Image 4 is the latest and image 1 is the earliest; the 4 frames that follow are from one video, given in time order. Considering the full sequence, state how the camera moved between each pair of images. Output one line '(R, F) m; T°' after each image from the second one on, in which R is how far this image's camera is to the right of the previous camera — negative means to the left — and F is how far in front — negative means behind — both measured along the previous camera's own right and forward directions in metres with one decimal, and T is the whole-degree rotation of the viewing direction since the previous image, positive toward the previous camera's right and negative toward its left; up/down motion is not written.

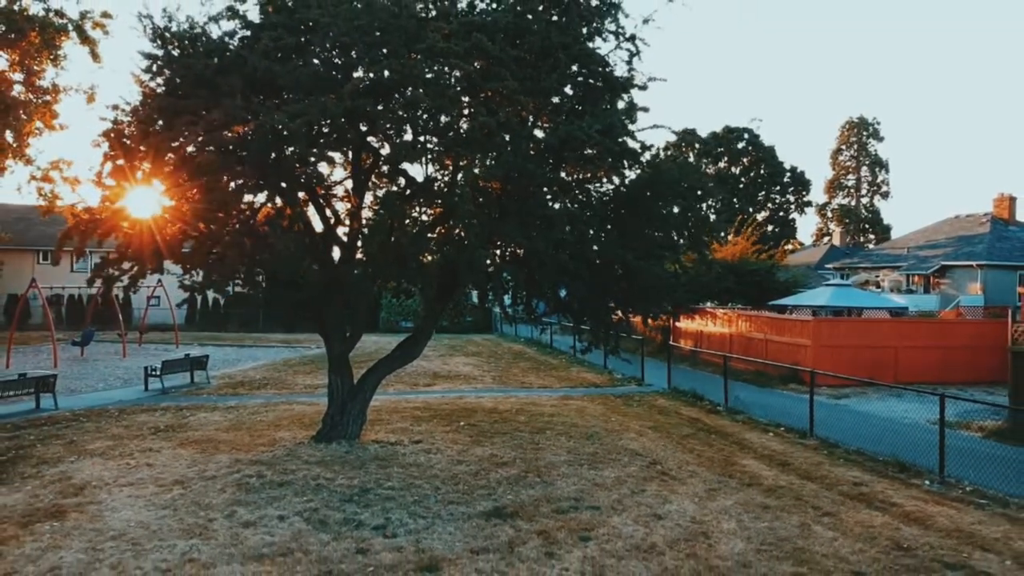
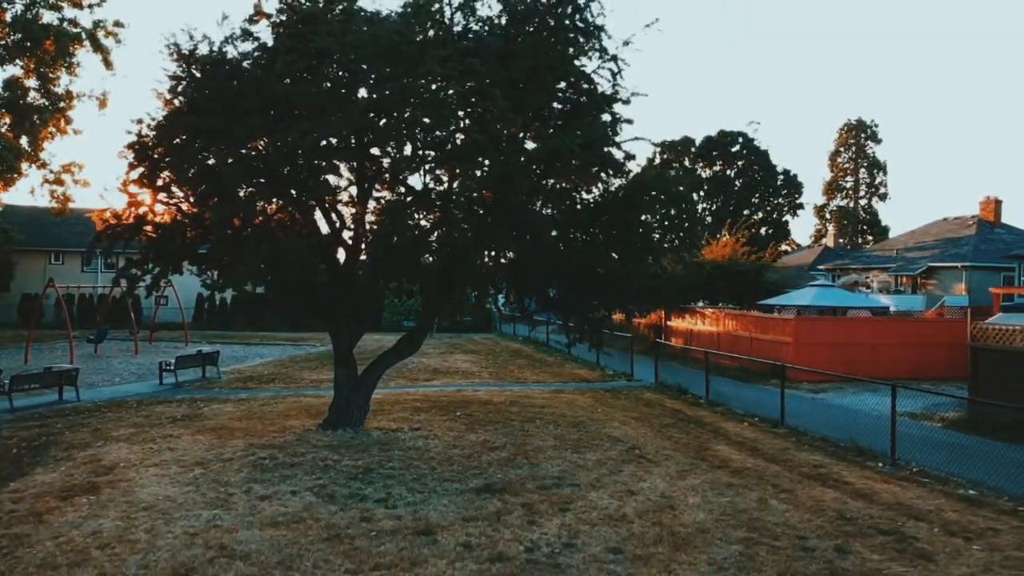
(+0.2, -0.9) m; 0°
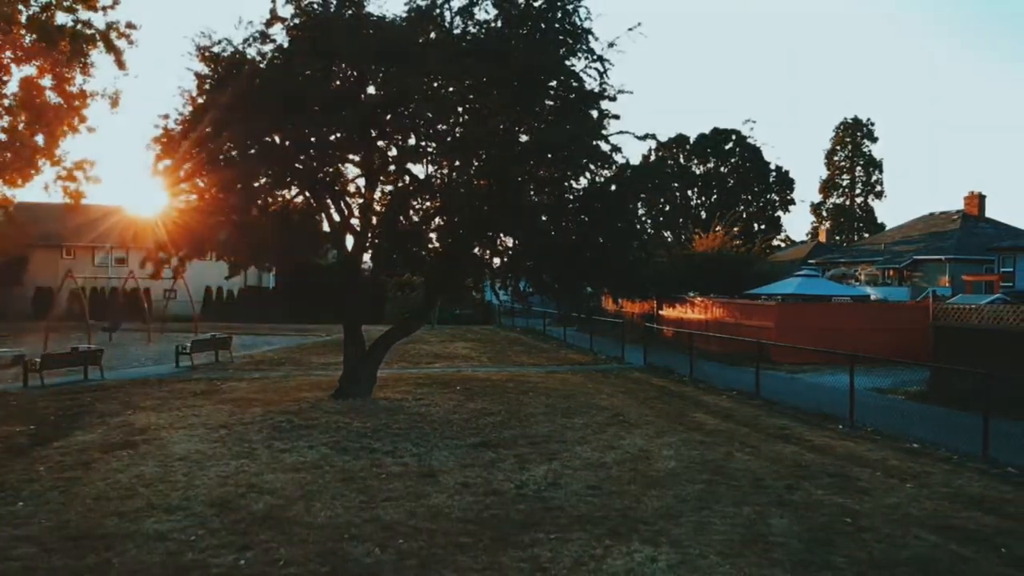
(+0.1, -1.0) m; 0°
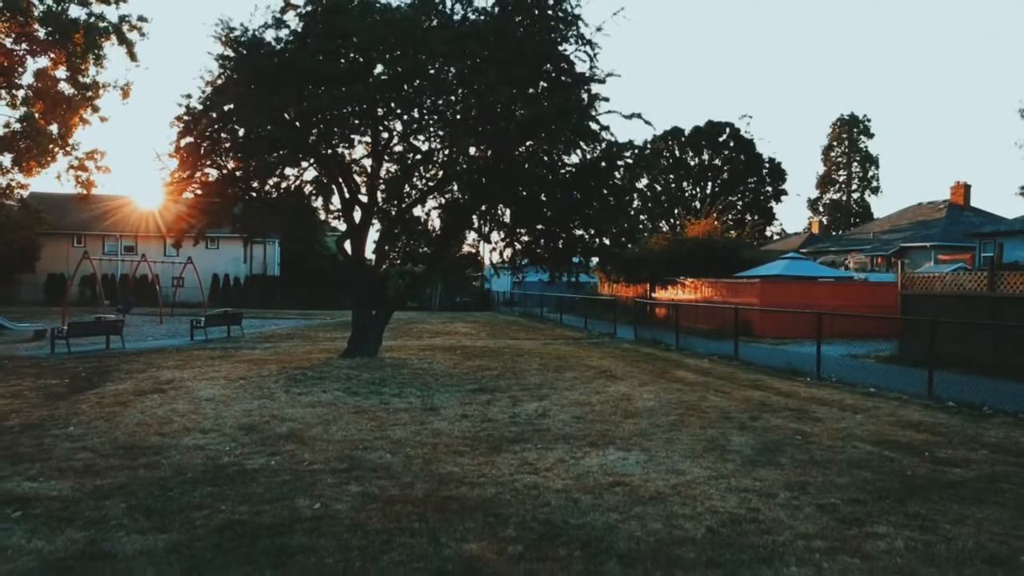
(+0.1, -1.0) m; 0°
